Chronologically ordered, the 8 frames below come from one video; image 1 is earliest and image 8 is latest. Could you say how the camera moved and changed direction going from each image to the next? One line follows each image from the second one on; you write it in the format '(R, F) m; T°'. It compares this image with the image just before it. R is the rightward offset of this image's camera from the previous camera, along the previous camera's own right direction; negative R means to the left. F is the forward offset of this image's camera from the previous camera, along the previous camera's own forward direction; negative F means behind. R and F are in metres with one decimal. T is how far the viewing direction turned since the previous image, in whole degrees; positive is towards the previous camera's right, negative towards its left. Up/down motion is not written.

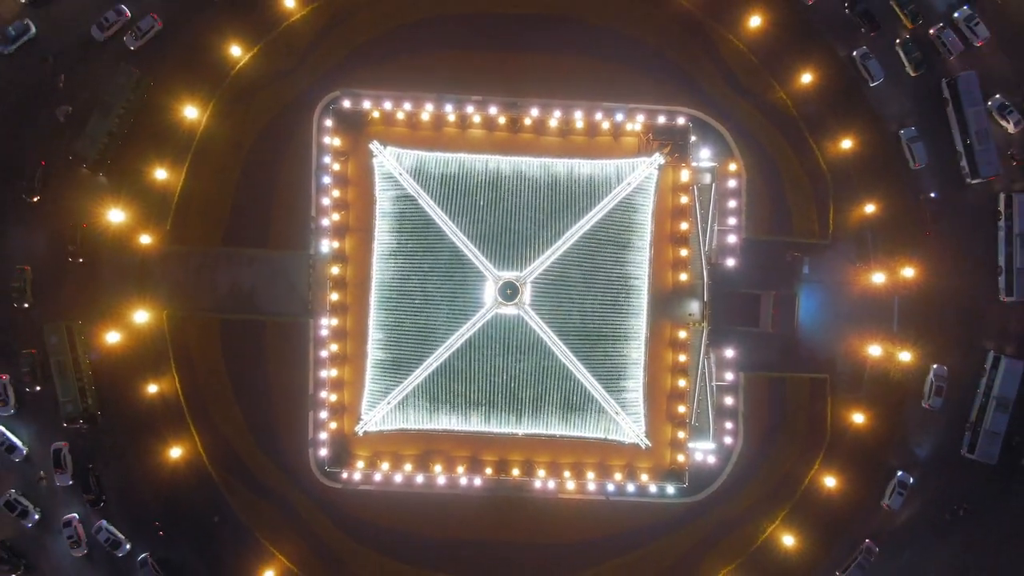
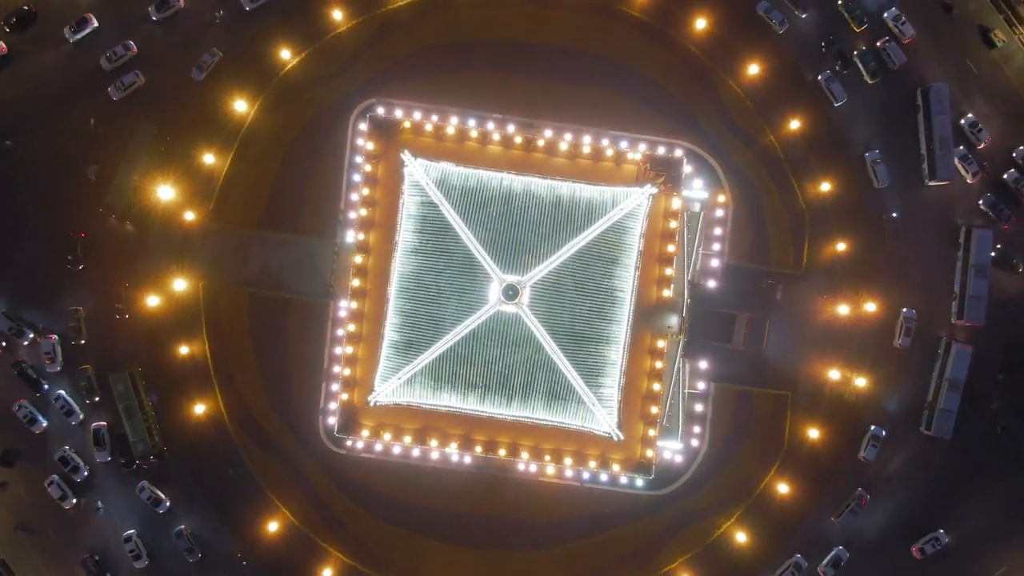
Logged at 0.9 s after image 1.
(0.0, -2.4) m; 0°
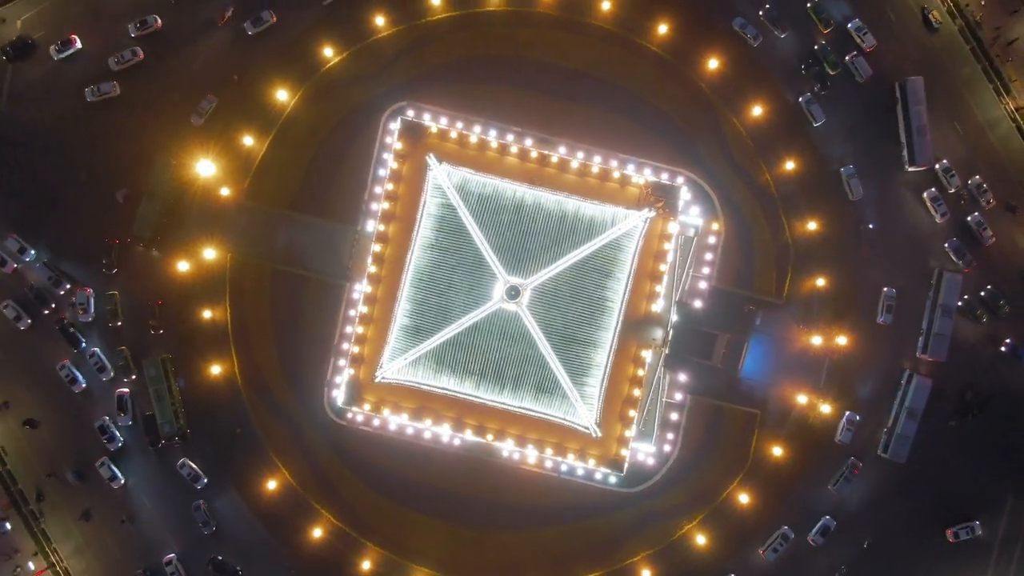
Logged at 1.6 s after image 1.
(0.0, -2.0) m; 0°
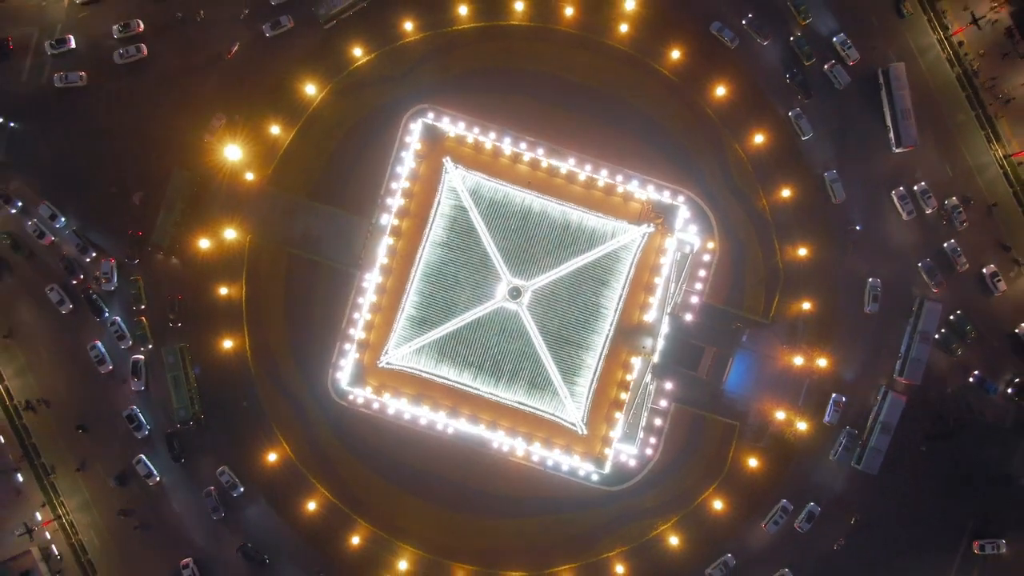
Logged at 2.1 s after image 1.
(0.0, -1.4) m; 0°
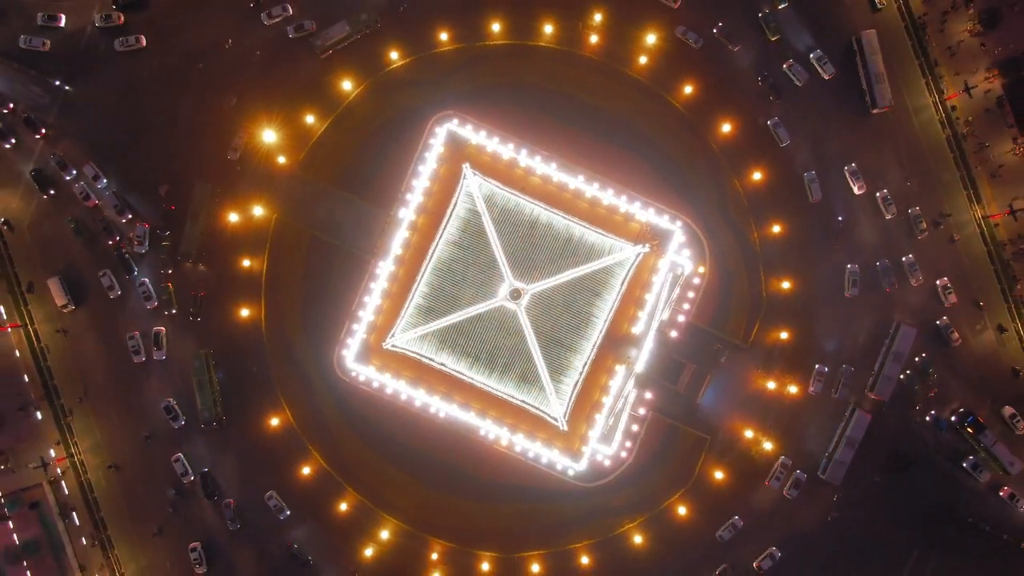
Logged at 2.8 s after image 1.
(0.0, -2.0) m; 0°
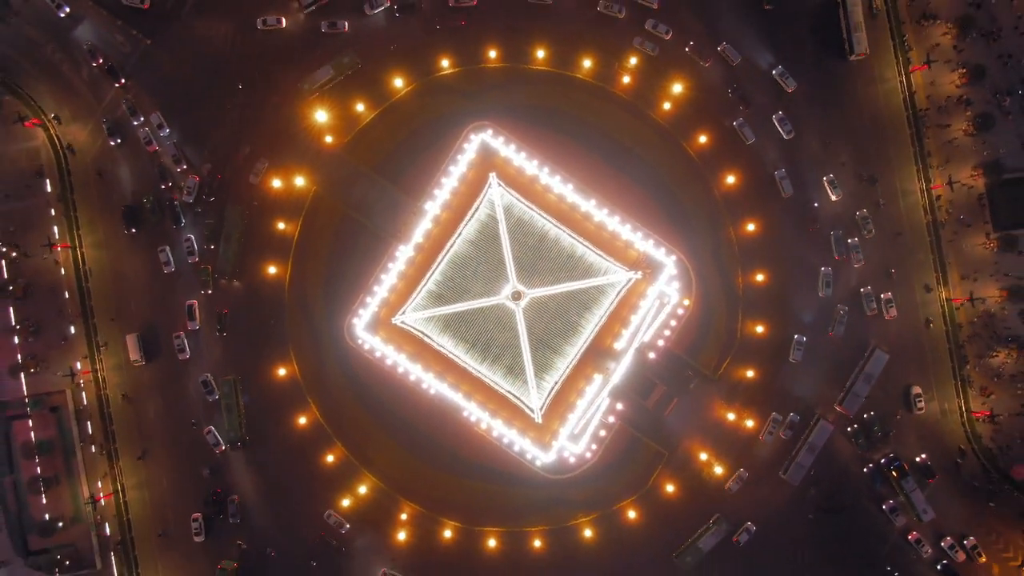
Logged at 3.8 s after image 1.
(0.0, -3.0) m; 0°
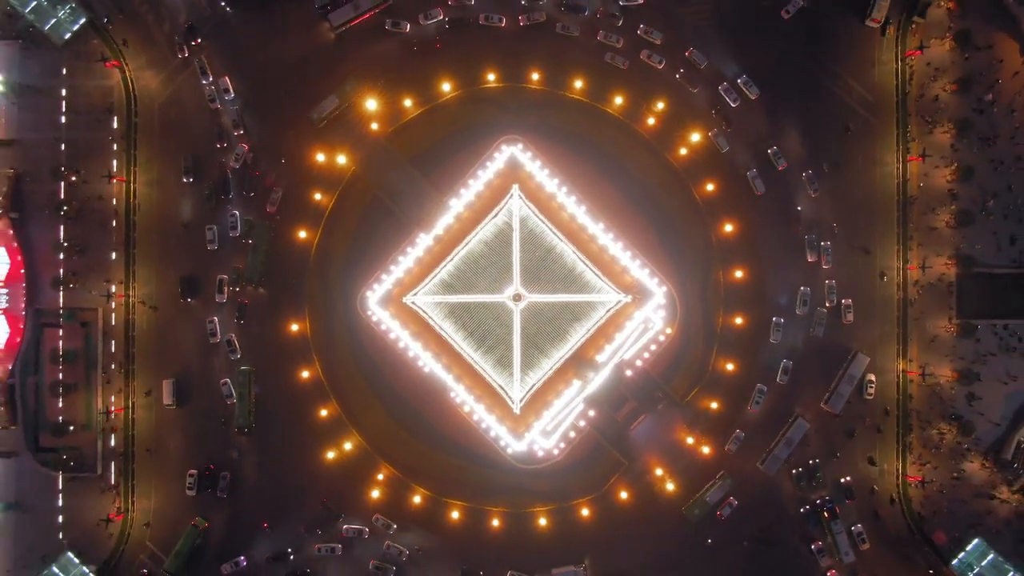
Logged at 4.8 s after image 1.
(0.0, -3.1) m; 0°
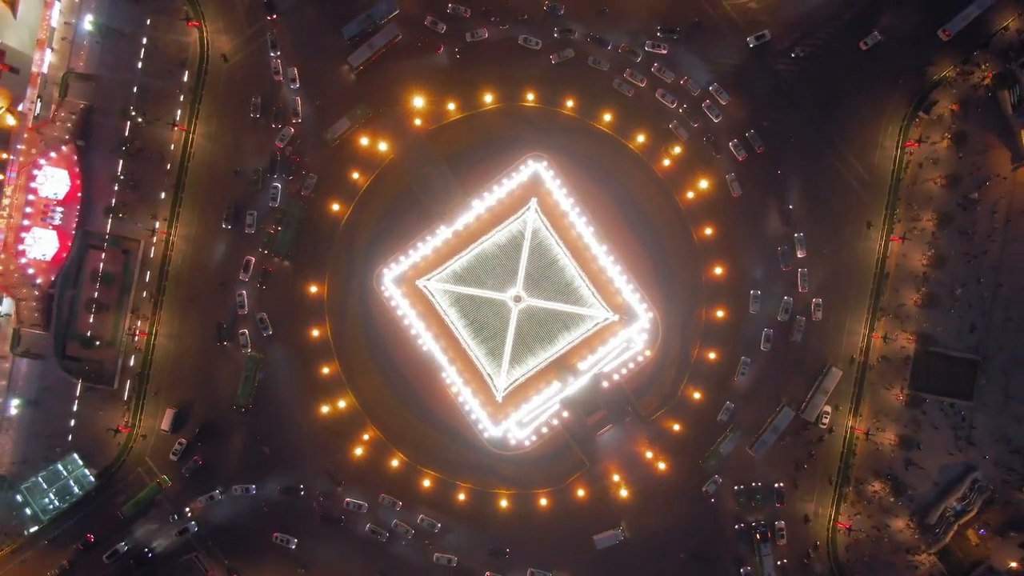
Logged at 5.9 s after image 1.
(0.0, -3.5) m; 0°
